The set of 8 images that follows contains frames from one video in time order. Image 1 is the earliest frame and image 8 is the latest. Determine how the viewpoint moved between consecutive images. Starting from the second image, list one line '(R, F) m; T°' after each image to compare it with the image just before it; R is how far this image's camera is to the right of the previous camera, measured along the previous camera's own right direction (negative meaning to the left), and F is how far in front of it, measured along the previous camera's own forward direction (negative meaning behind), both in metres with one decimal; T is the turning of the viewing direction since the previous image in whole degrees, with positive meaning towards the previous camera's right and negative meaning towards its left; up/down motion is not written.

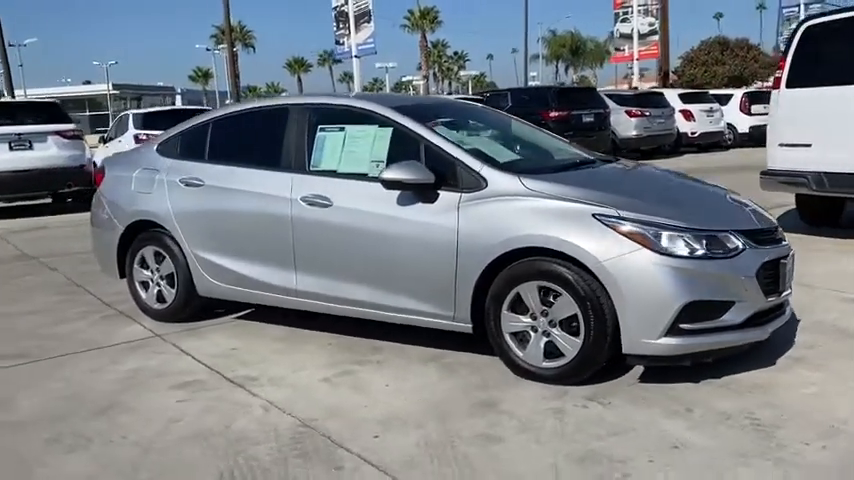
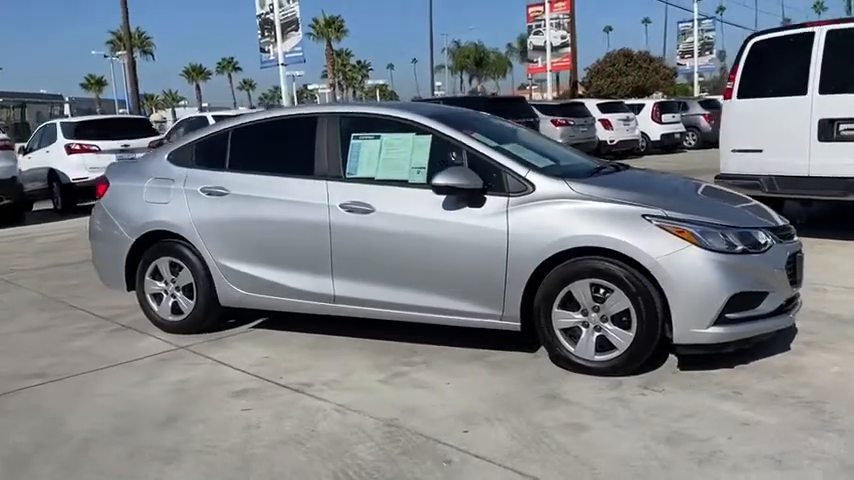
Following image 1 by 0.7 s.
(-1.0, -0.1) m; +8°
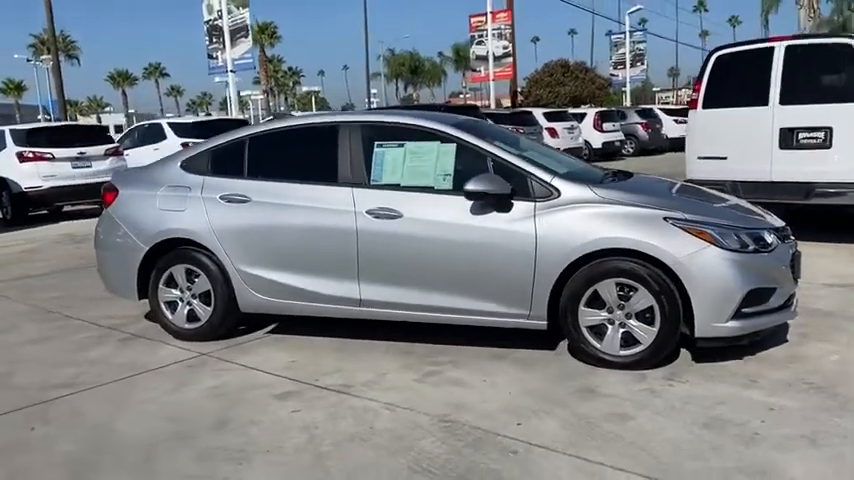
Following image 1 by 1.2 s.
(-0.7, -0.2) m; +5°
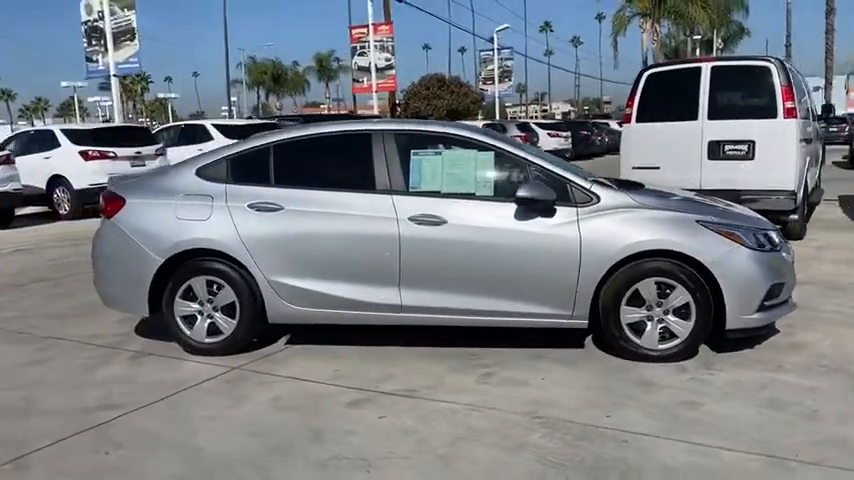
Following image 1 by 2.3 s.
(-1.4, 0.0) m; +11°
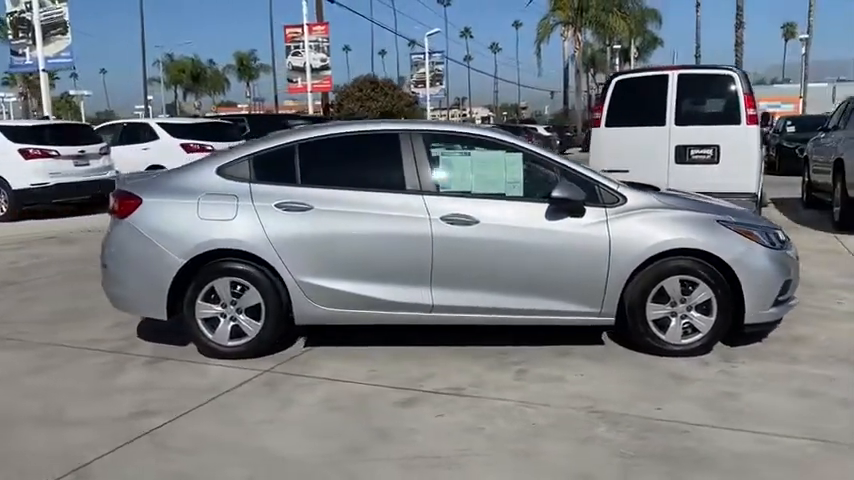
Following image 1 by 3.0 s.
(-0.9, 0.0) m; +6°
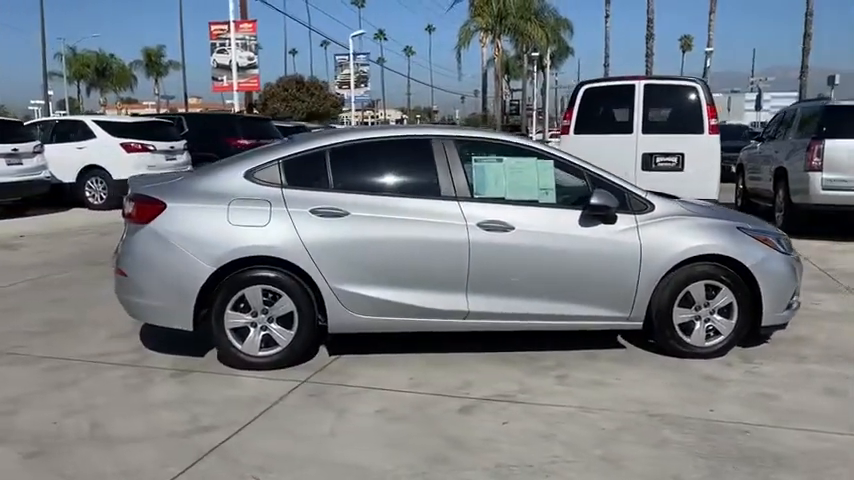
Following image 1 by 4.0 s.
(-1.0, +0.1) m; +7°
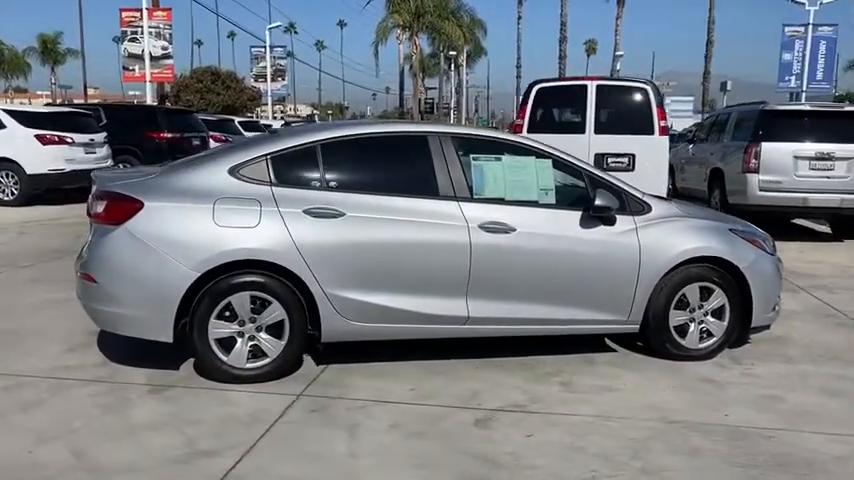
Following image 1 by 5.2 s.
(-0.6, +0.3) m; +7°
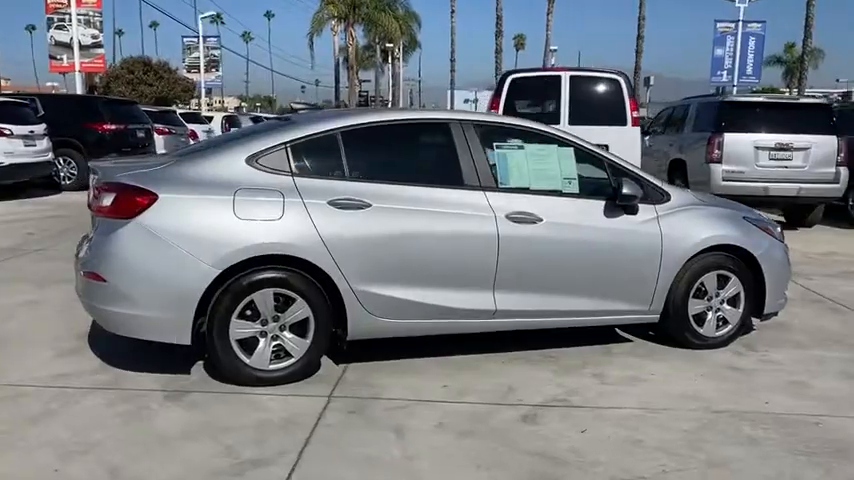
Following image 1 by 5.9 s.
(-0.7, +0.2) m; +5°
